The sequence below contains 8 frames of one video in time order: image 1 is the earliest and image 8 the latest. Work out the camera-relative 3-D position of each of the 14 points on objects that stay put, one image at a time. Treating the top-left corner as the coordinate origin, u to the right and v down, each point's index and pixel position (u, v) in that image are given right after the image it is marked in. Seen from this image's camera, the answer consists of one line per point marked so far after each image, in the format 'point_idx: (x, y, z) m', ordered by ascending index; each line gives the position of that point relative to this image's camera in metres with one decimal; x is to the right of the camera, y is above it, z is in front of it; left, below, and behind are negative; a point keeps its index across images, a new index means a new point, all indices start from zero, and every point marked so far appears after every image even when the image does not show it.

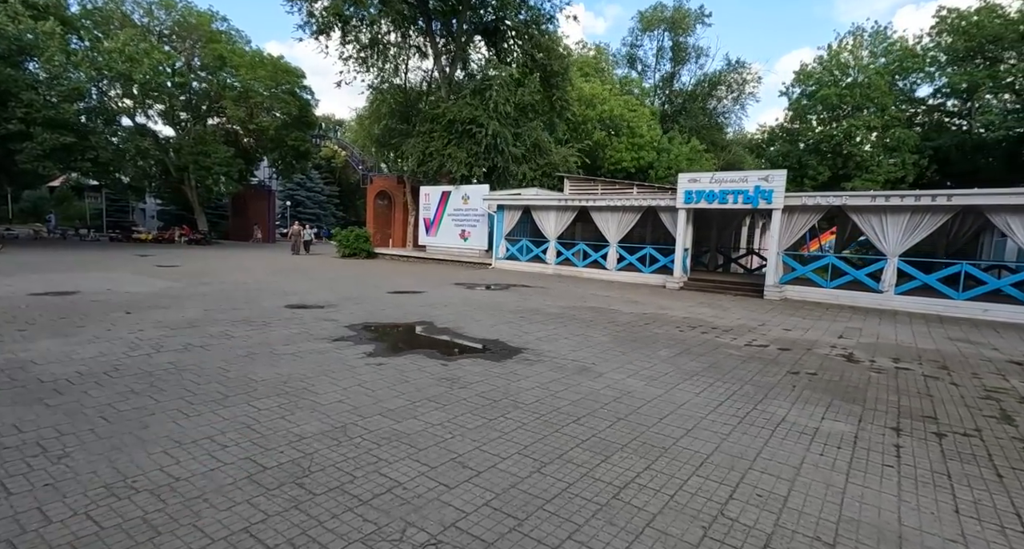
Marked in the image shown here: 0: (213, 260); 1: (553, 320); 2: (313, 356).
0: (-10.5, +0.1, +19.8) m
1: (+0.6, -0.6, +7.4) m
2: (-1.8, -0.7, +4.8) m
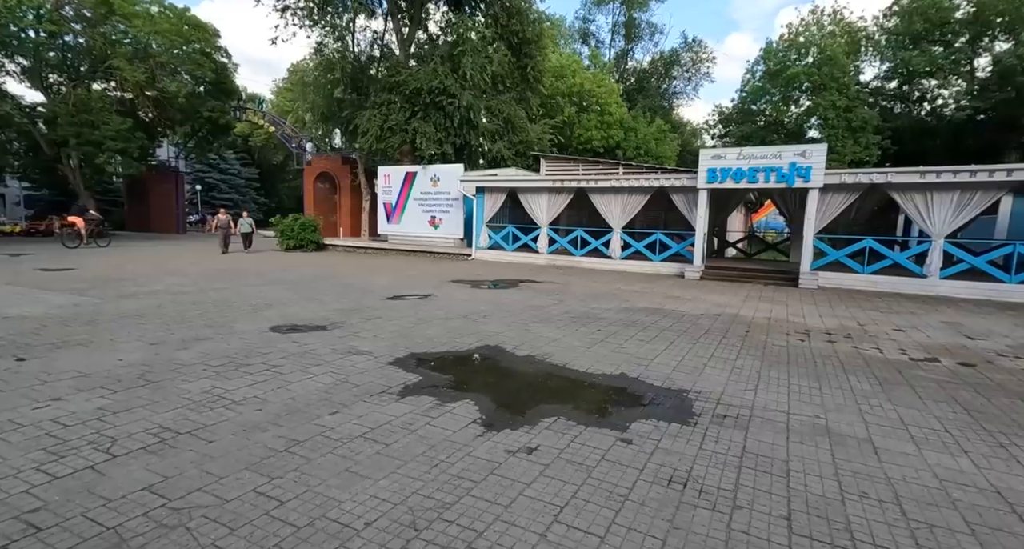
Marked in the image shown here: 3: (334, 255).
0: (-11.4, +0.1, +16.4) m
1: (+1.4, -0.6, +5.8) m
2: (-0.6, -0.9, +2.8) m
3: (-5.9, +0.3, +17.9) m
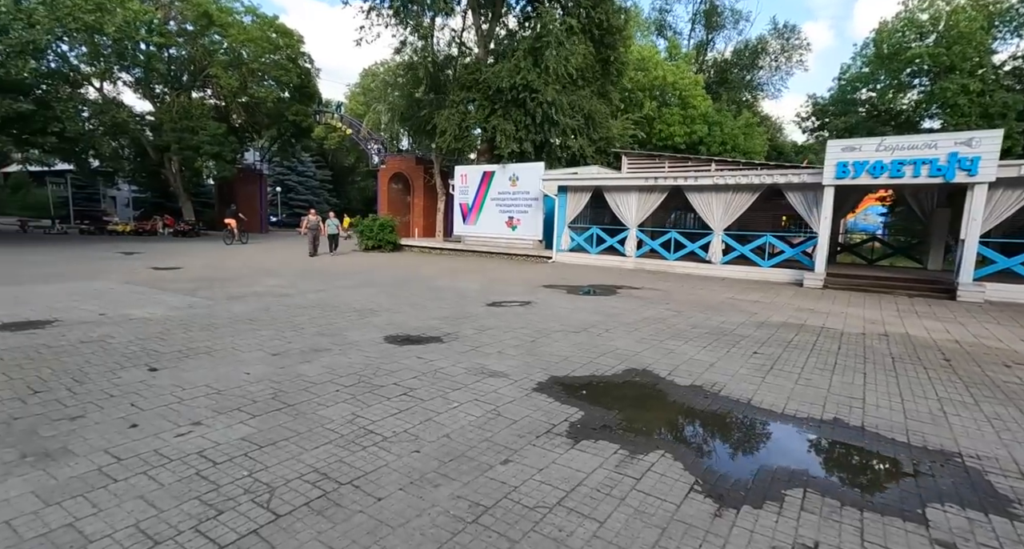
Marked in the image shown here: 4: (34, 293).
0: (-8.8, +0.2, +16.9) m
1: (+2.8, -0.8, +4.9) m
2: (+0.4, -1.0, +2.2) m
3: (-3.1, +0.3, +17.7) m
4: (-11.4, -0.4, +12.9) m
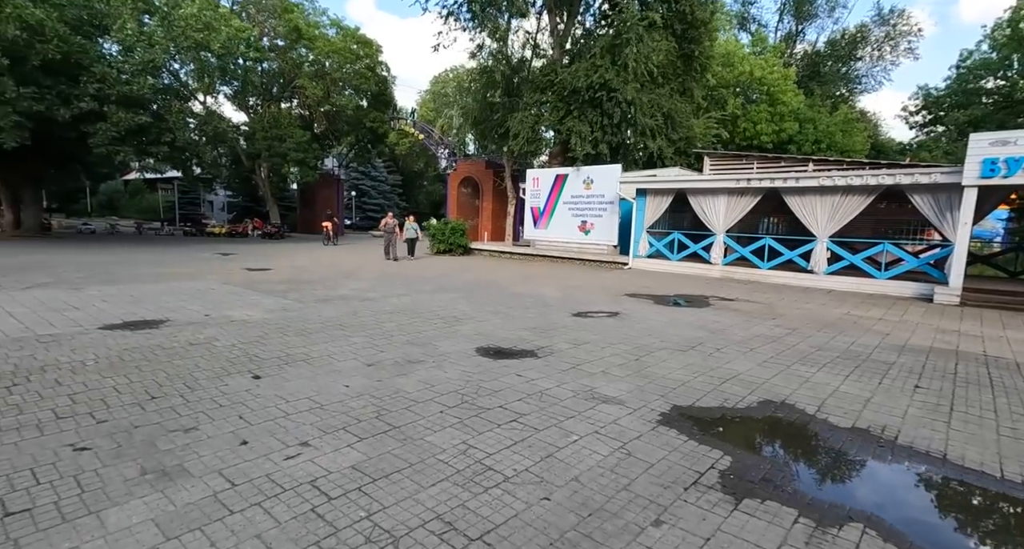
0: (-6.4, +0.1, +17.4) m
1: (+3.7, -0.9, +4.1) m
2: (+1.0, -1.1, +1.7) m
3: (-0.6, +0.1, +17.6) m
4: (-9.4, -0.5, +13.8) m
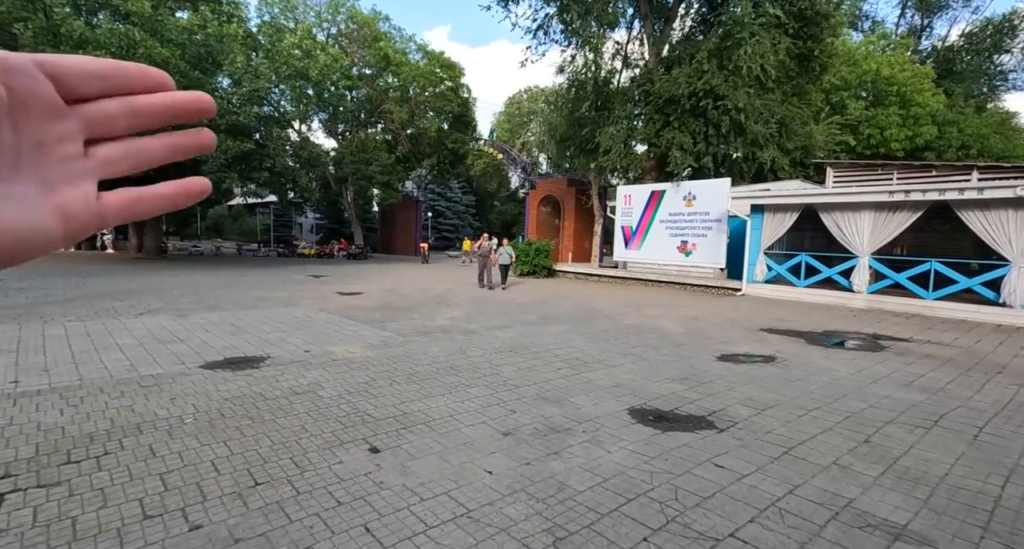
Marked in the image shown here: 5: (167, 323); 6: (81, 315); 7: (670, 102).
0: (-3.2, -0.7, +16.8) m
1: (+4.9, -1.3, +2.3) m
2: (+2.0, -1.4, +0.2) m
3: (+2.5, -0.7, +16.2) m
4: (-6.7, -1.1, +13.6) m
5: (-8.5, -1.1, +13.4) m
6: (-11.1, -0.9, +14.2) m
7: (+5.7, +6.0, +18.7) m
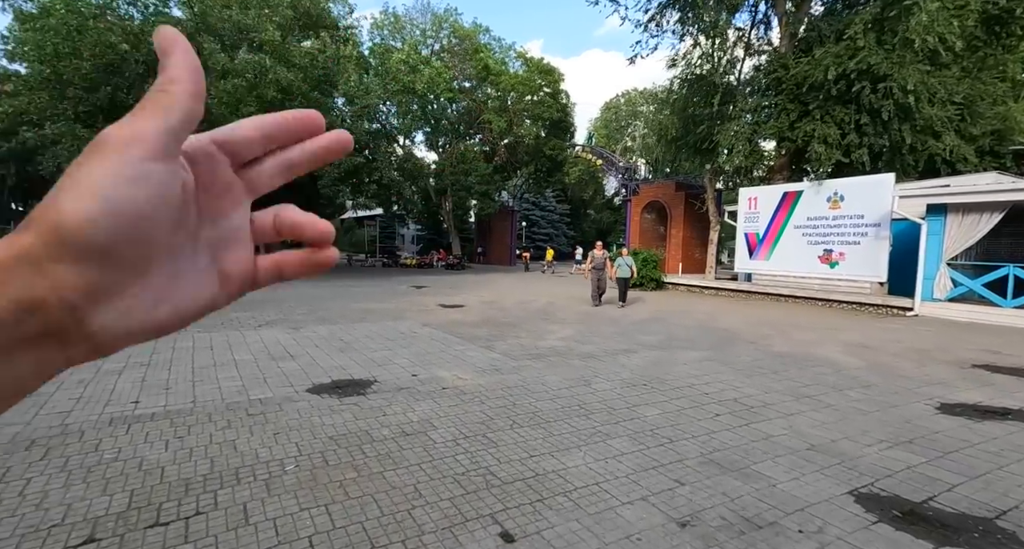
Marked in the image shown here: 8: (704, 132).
0: (+0.1, -1.1, +15.8) m
1: (+5.6, -1.4, 0.0) m
2: (+2.3, -1.5, -1.5) m
3: (+5.6, -1.0, +14.2) m
4: (-3.9, -1.5, +13.2) m
5: (-5.7, -1.5, +13.3) m
6: (-8.2, -1.3, +14.6) m
7: (+9.2, +5.6, +16.2) m
8: (+7.3, +5.1, +19.4) m
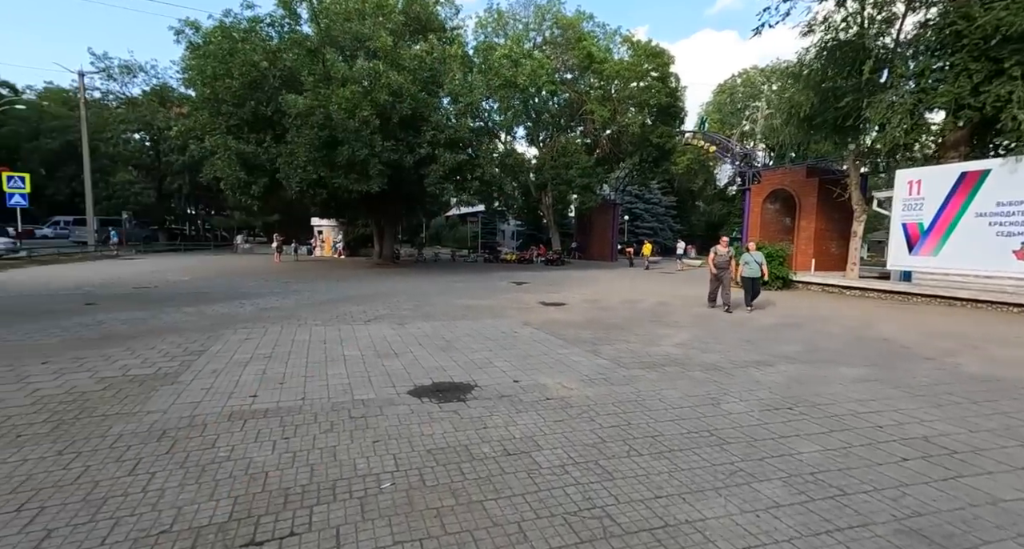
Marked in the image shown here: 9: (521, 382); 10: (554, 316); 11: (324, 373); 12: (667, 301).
0: (+3.0, -1.1, +14.6) m
1: (+5.5, -1.5, -1.9) m
2: (+2.1, -1.6, -2.8) m
3: (+8.1, -1.0, +12.0) m
4: (-1.4, -1.5, +12.8) m
5: (-3.2, -1.5, +13.3) m
6: (-5.3, -1.3, +14.9) m
7: (+12.1, +5.6, +13.2) m
8: (+10.8, +5.2, +16.8) m
9: (+0.1, -1.7, +9.1) m
10: (+1.1, -1.1, +14.5) m
11: (-3.5, -1.8, +9.9) m
12: (+4.8, -0.8, +16.6) m
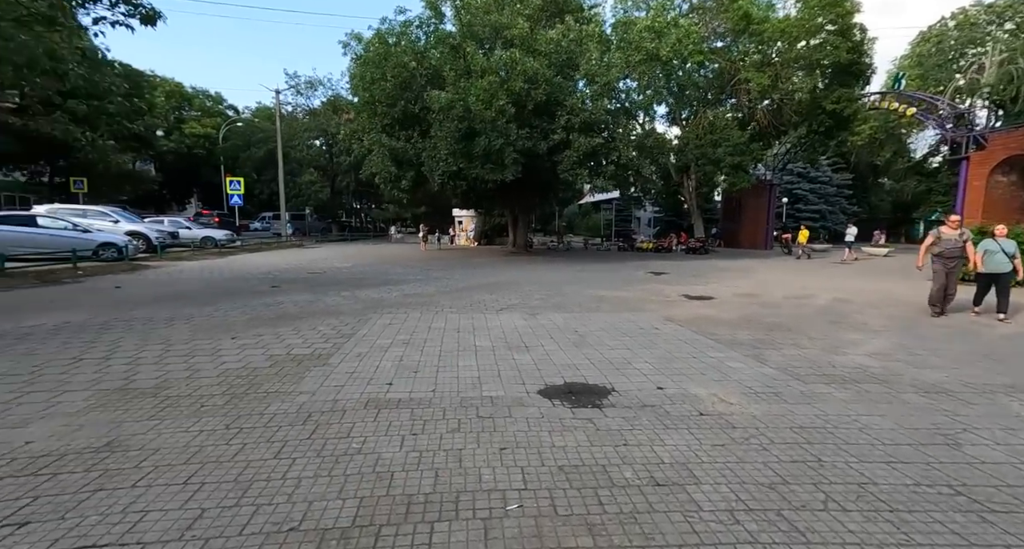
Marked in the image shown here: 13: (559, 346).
0: (+6.3, -0.9, +12.2) m
1: (+4.8, -1.7, -4.4) m
2: (+1.2, -1.7, -4.4) m
3: (+10.7, -0.9, +8.4) m
4: (+1.7, -1.2, +11.6) m
5: (0.0, -1.2, +12.4) m
6: (-1.6, -1.0, +14.6) m
7: (+14.9, +5.7, +8.6) m
8: (+14.5, +5.4, +12.3) m
9: (+2.2, -1.6, +7.7) m
10: (+4.4, -0.9, +12.6) m
11: (-1.1, -1.6, +9.3) m
12: (+8.5, -0.6, +13.7) m
13: (+0.9, -1.4, +10.2) m
